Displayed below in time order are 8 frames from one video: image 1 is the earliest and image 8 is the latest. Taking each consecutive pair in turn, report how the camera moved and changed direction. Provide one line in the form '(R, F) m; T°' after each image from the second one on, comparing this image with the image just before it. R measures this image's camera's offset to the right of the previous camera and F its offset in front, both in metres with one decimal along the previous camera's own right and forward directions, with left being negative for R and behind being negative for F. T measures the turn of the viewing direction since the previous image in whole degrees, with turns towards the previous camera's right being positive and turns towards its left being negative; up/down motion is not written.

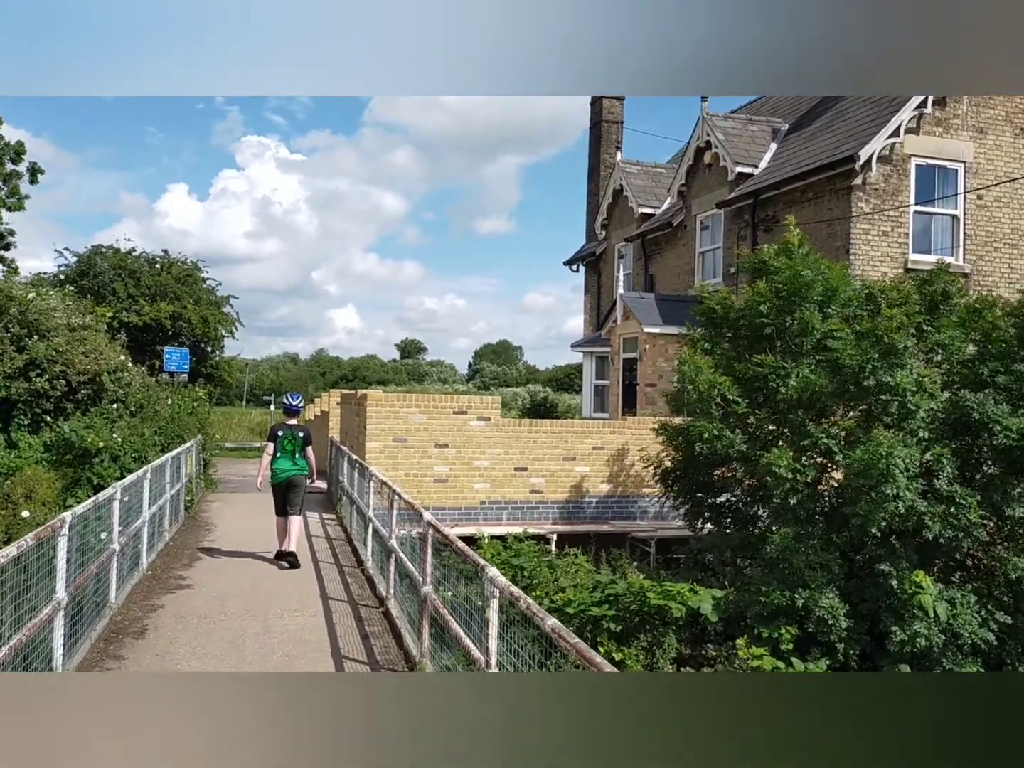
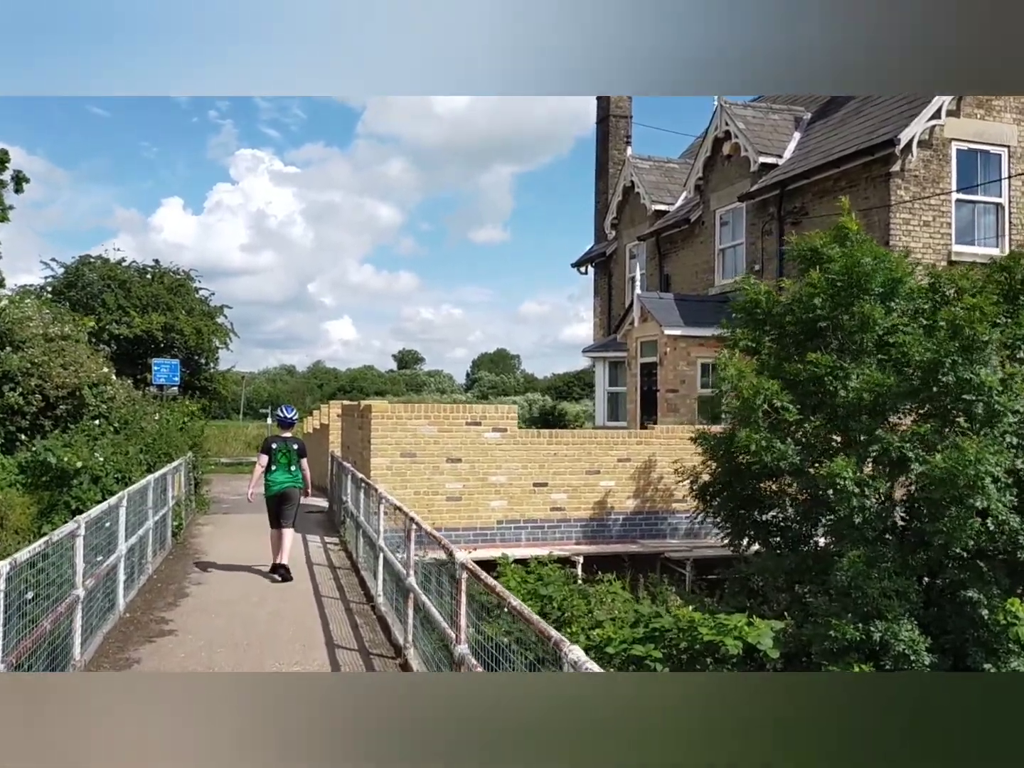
(-0.2, +0.9) m; 0°
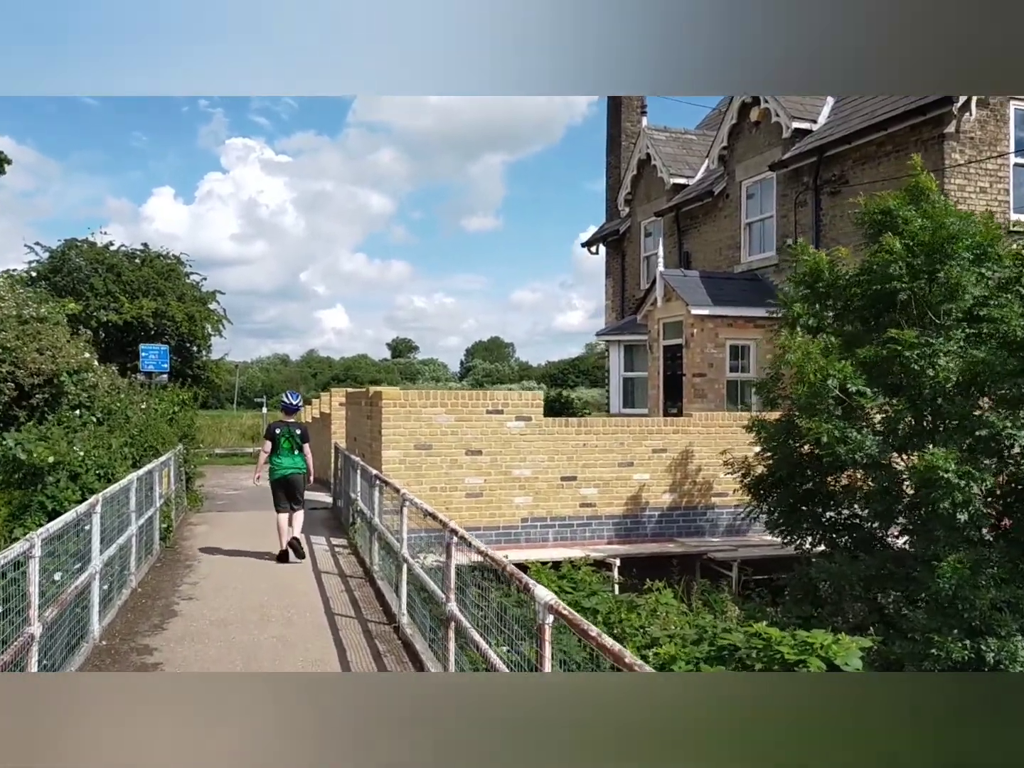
(-0.3, +0.9) m; 0°
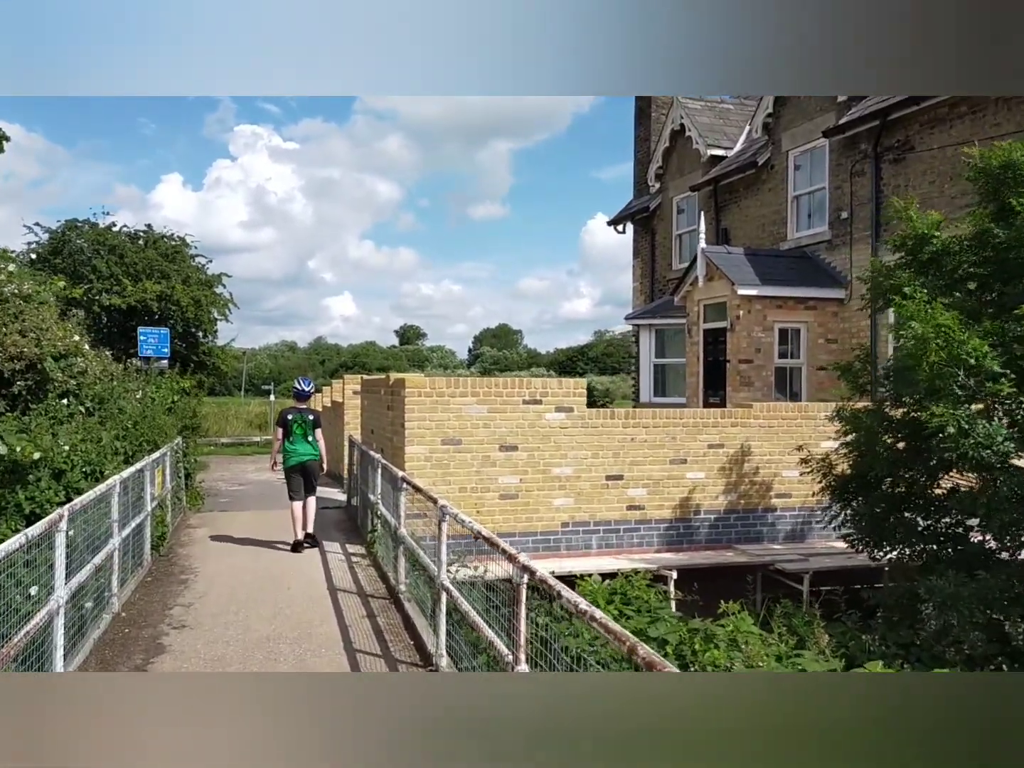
(-0.3, +1.0) m; -1°
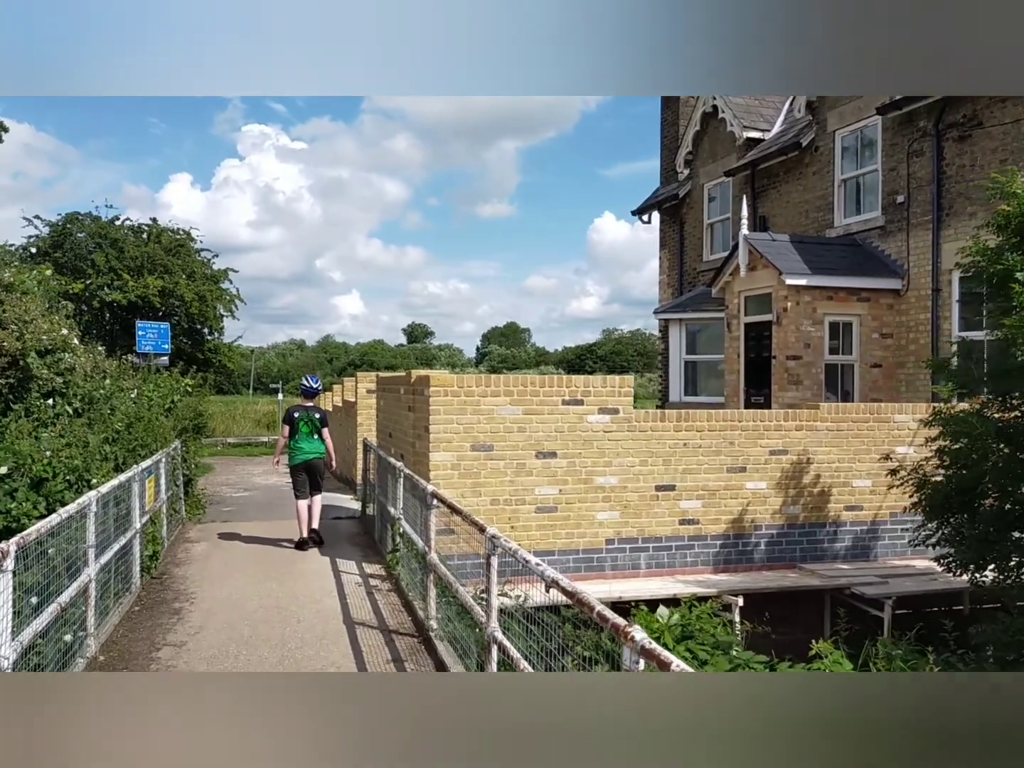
(-0.2, +0.9) m; -1°
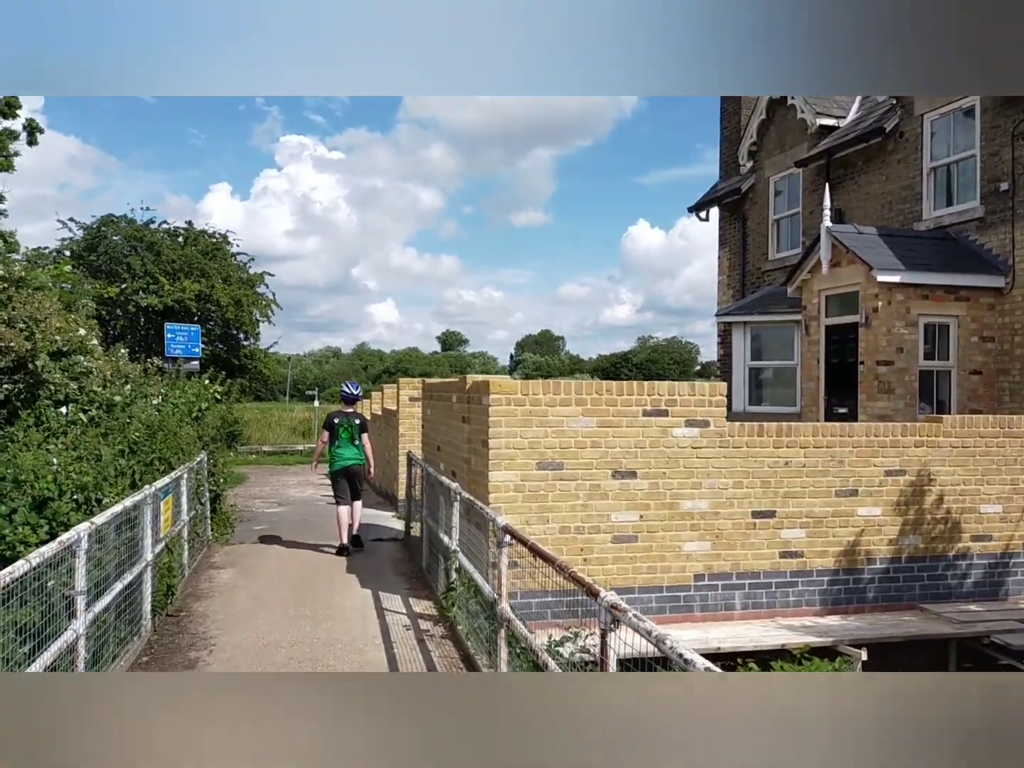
(-0.3, +0.9) m; -2°
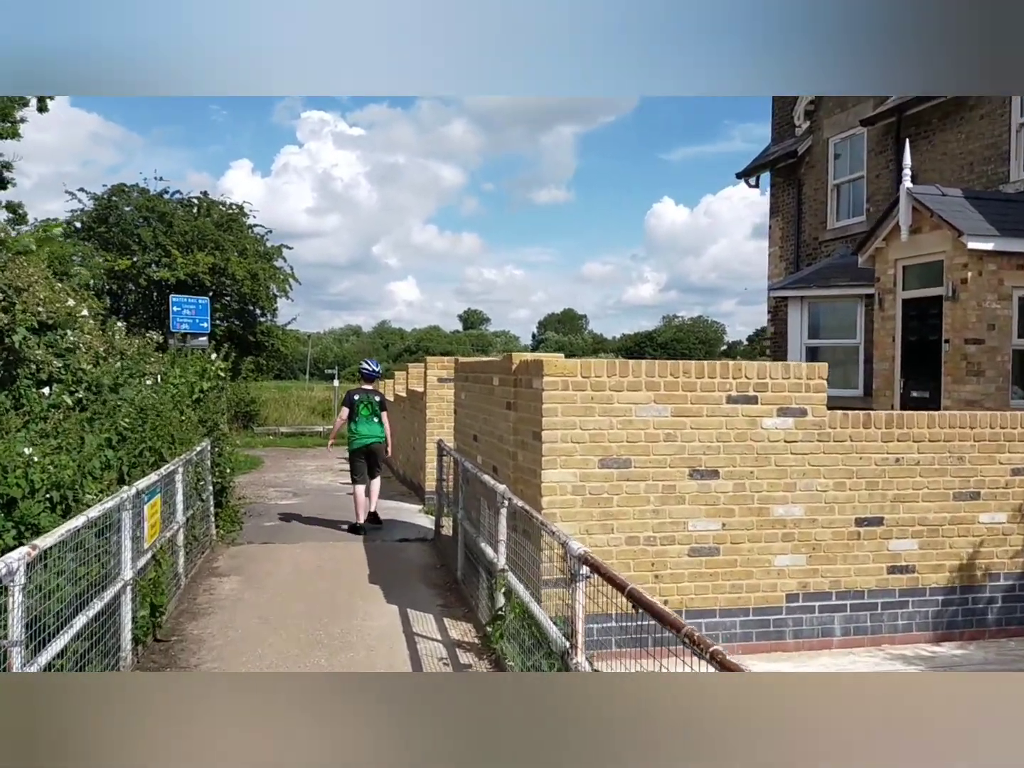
(-0.2, +0.9) m; -1°
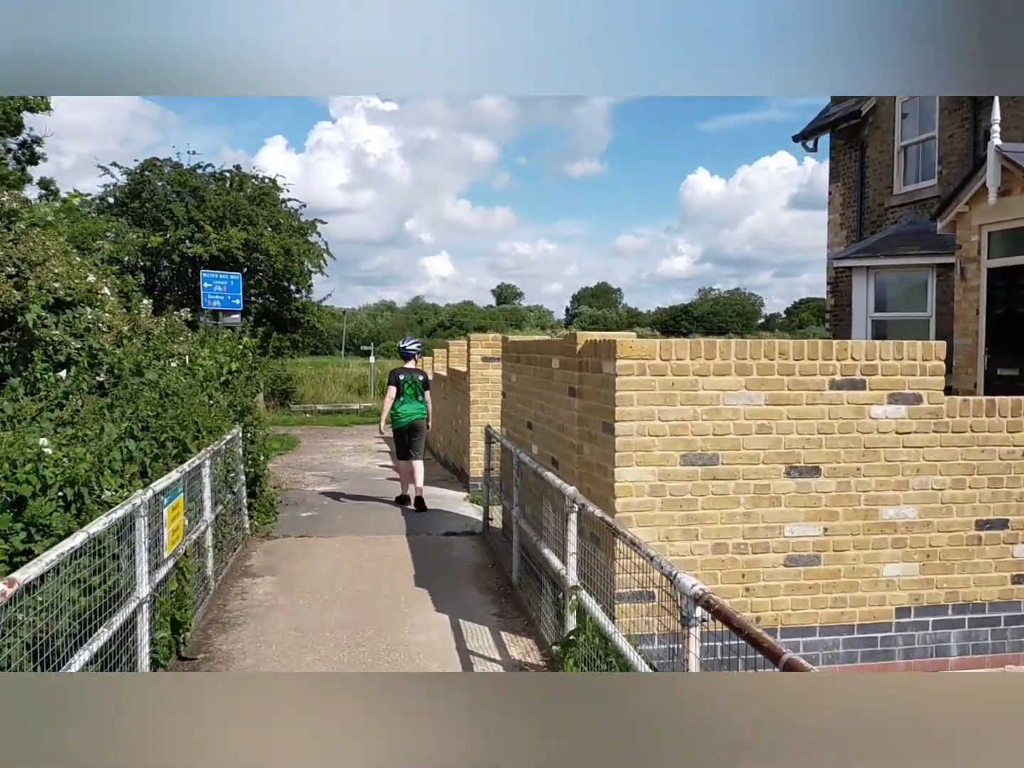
(-0.2, +0.6) m; -2°
